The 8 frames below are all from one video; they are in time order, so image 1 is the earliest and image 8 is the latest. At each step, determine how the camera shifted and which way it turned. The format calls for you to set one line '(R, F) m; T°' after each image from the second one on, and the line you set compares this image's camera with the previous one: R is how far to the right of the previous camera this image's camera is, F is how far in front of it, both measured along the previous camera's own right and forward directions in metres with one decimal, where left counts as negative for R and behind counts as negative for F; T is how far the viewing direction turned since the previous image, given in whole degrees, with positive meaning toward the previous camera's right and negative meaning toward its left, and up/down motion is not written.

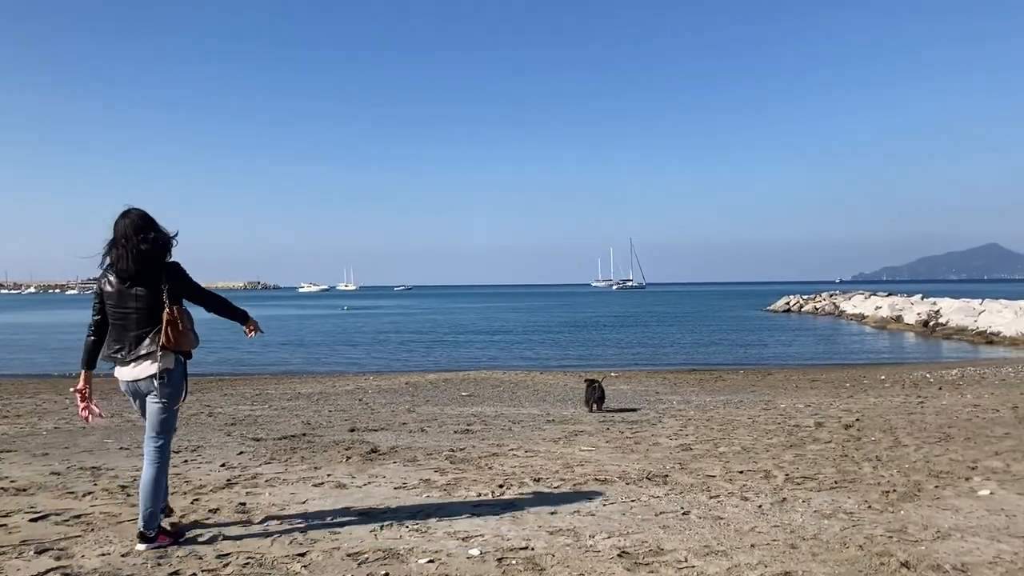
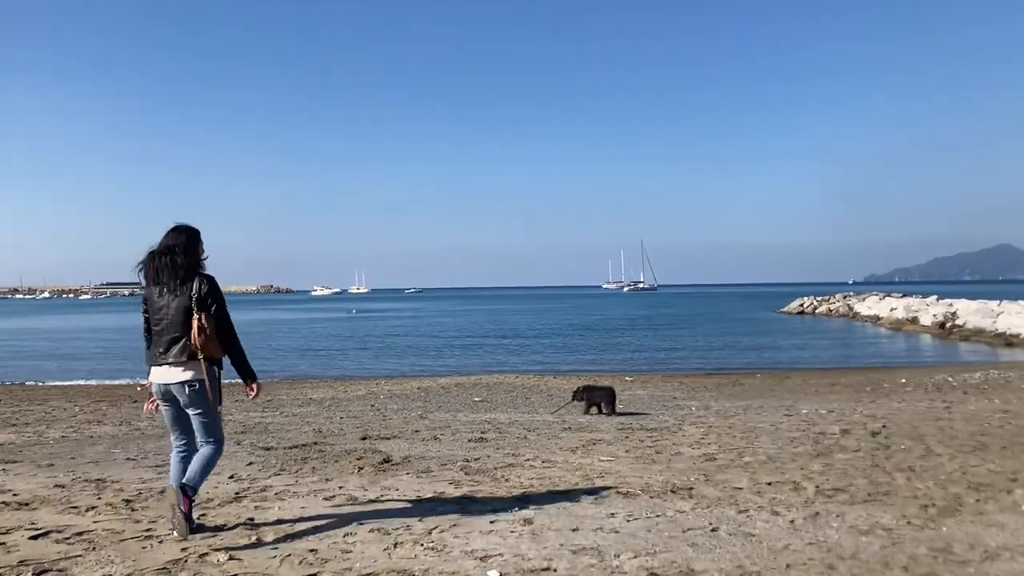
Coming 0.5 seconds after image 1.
(0.0, +0.2) m; -1°
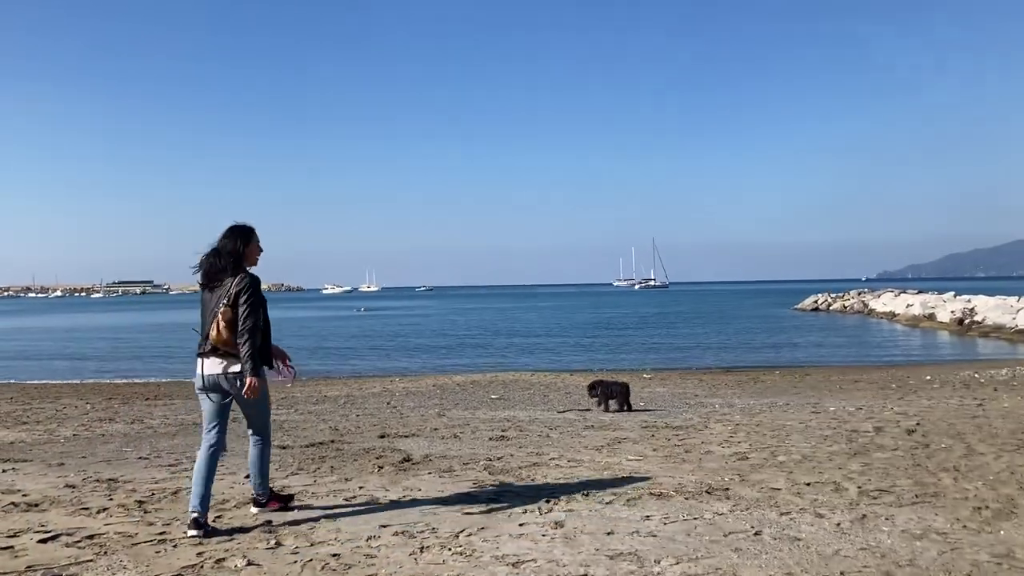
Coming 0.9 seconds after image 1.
(-0.1, +0.3) m; -1°
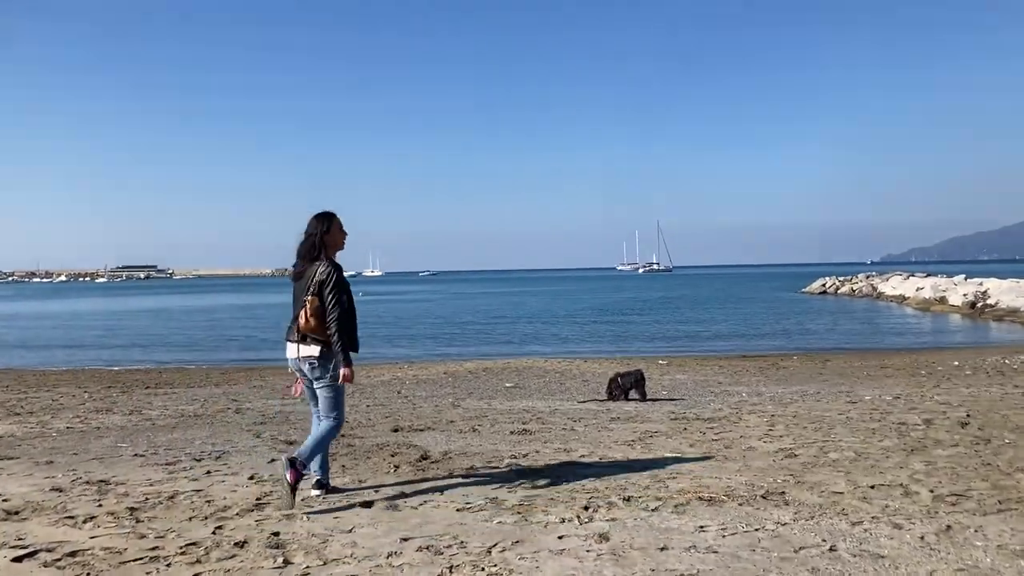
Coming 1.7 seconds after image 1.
(-0.2, +0.6) m; 0°
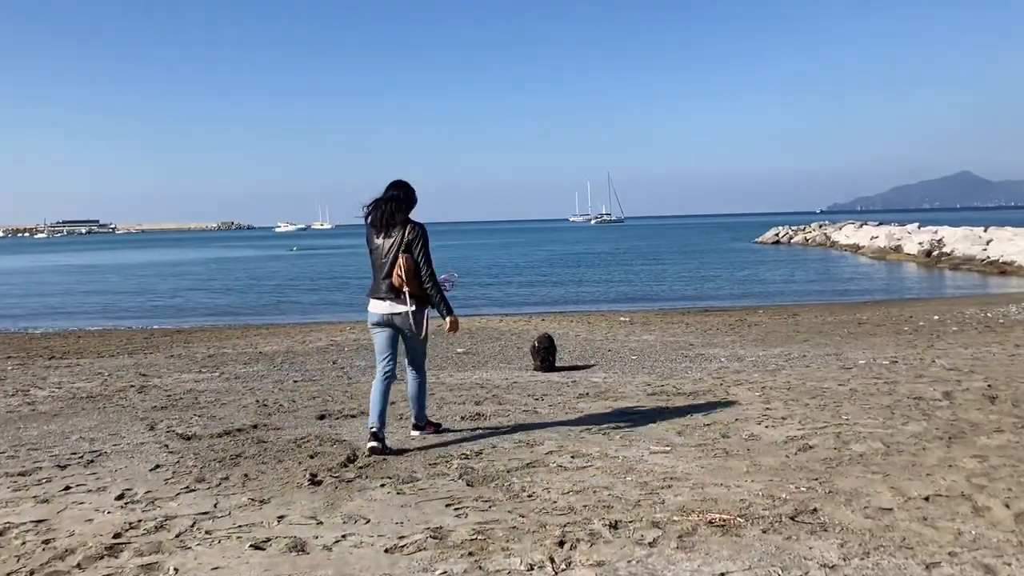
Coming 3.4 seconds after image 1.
(0.0, +1.4) m; +3°
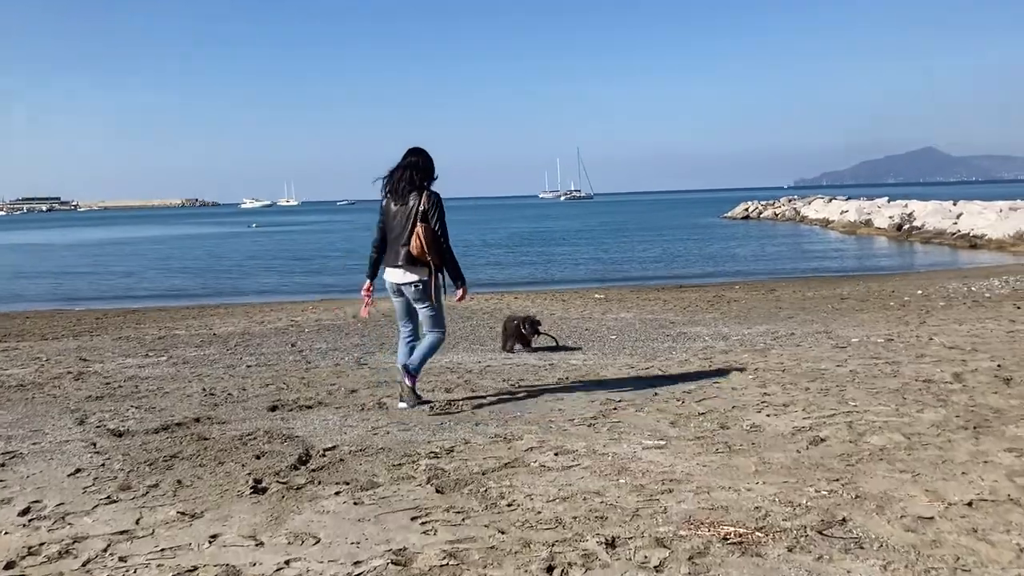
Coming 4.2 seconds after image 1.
(0.0, +0.7) m; +2°
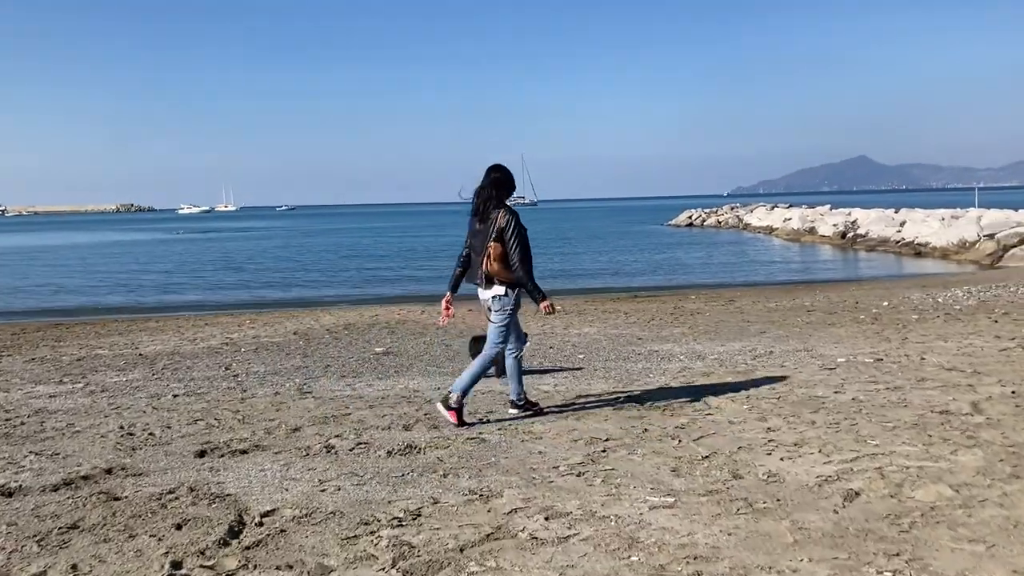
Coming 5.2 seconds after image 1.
(-0.2, +0.8) m; +3°
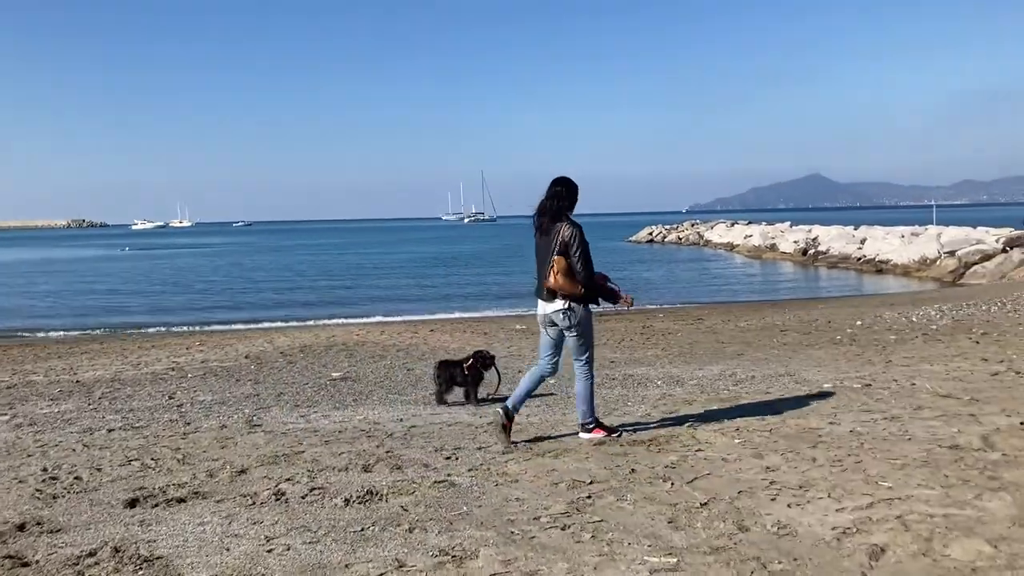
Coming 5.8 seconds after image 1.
(-0.1, +0.5) m; +2°
